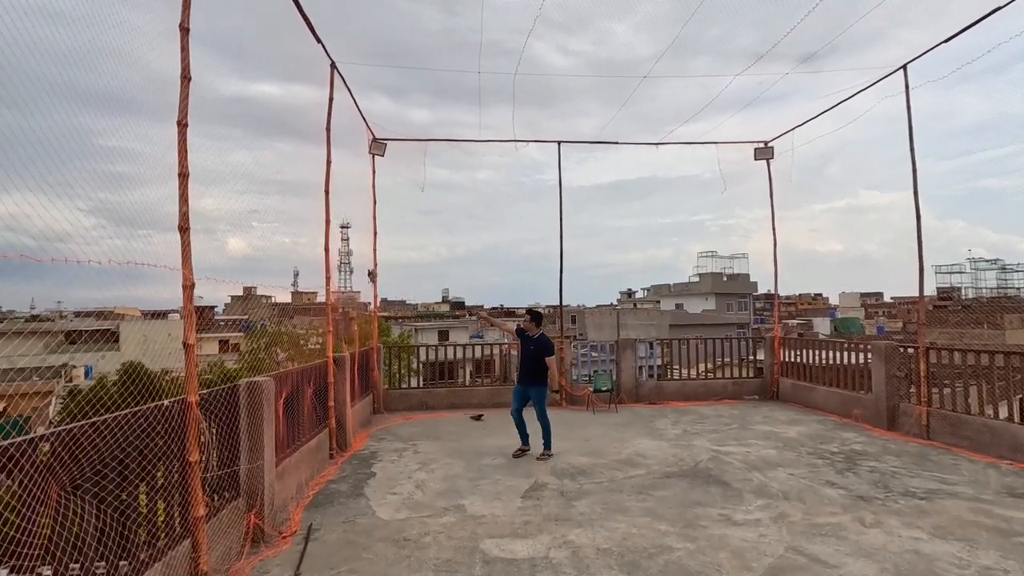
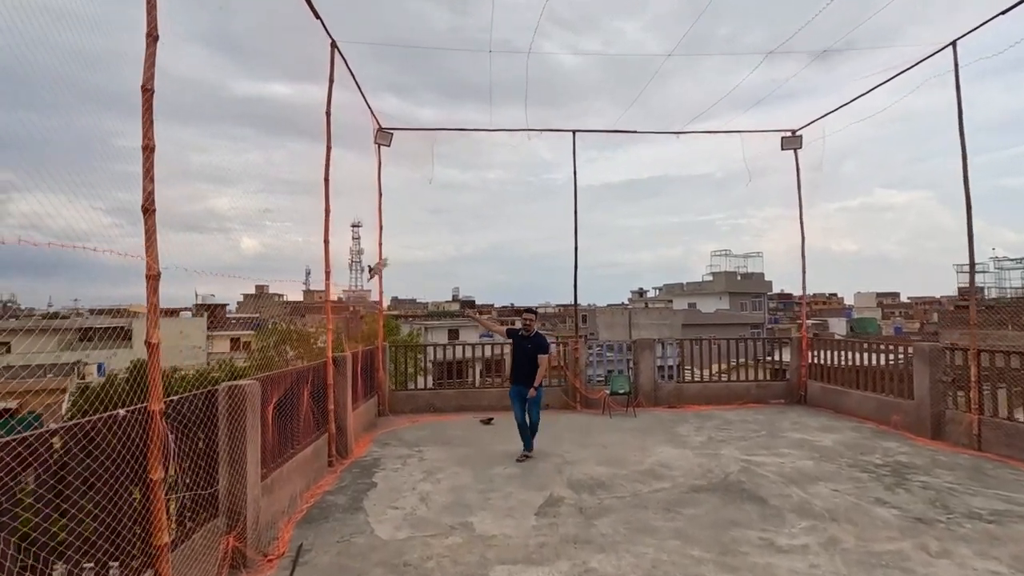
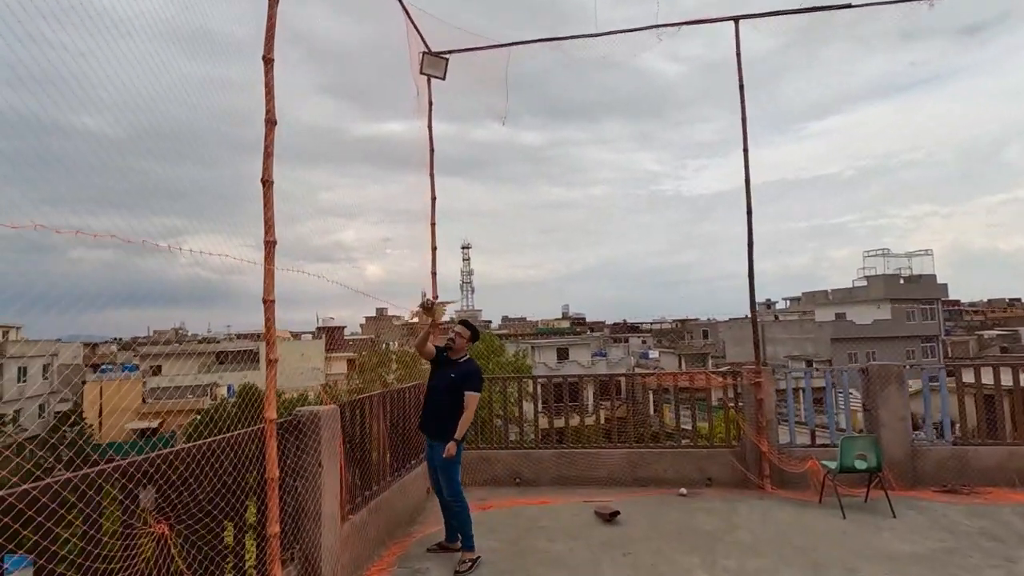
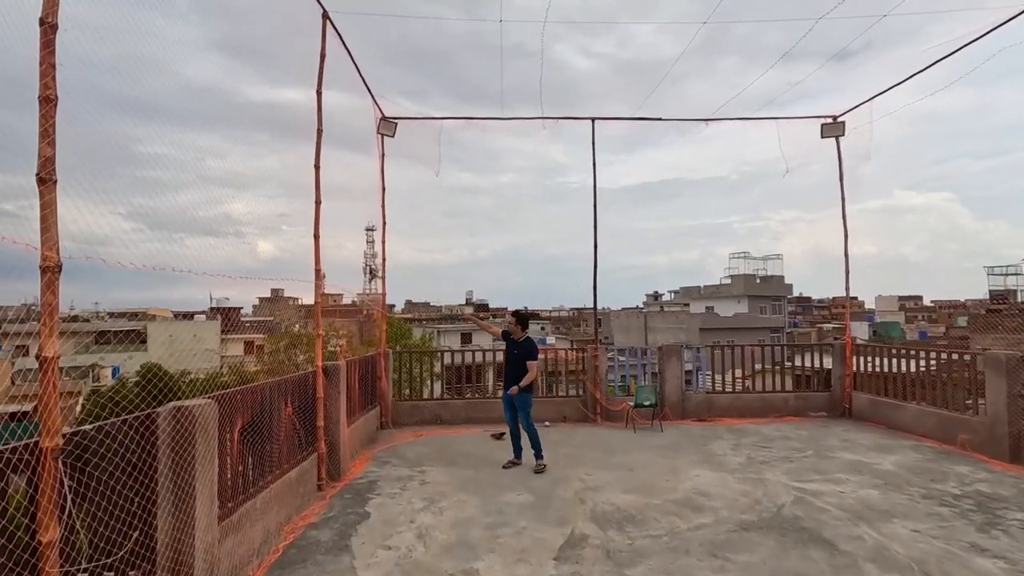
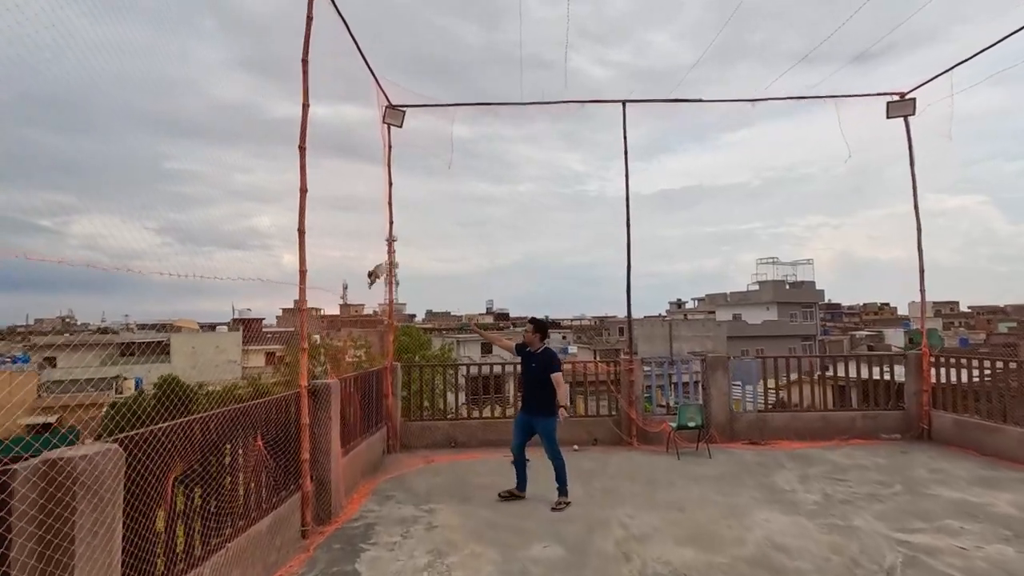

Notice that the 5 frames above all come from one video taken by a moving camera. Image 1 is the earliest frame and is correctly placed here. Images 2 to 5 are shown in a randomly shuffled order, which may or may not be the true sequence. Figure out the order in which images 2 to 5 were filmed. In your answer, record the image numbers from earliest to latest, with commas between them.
2, 4, 5, 3
